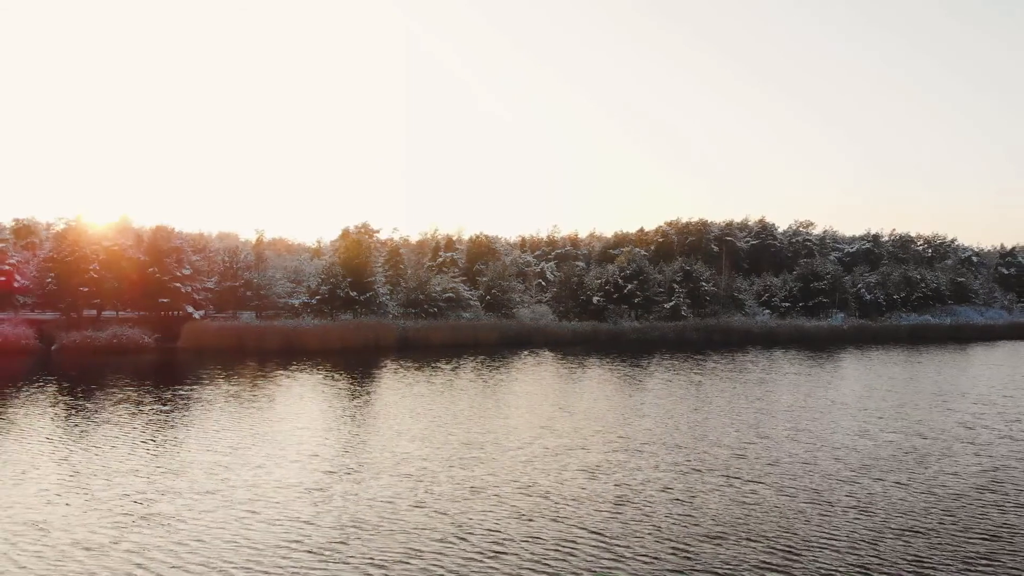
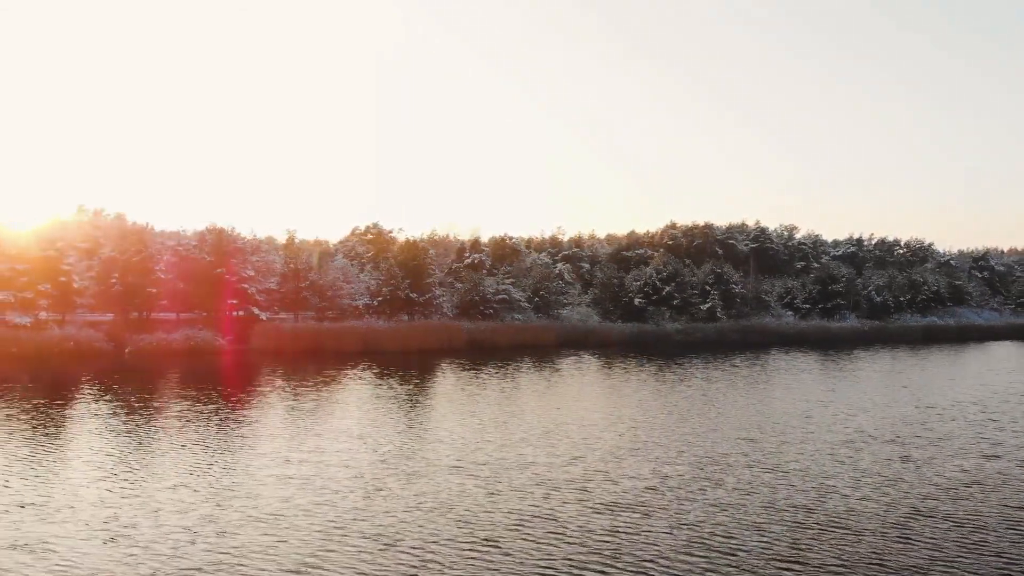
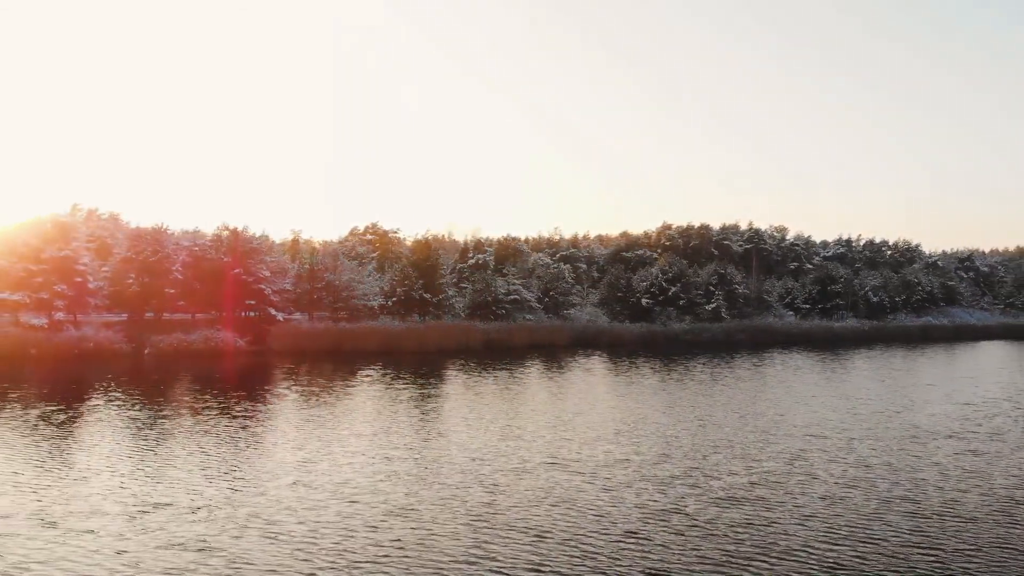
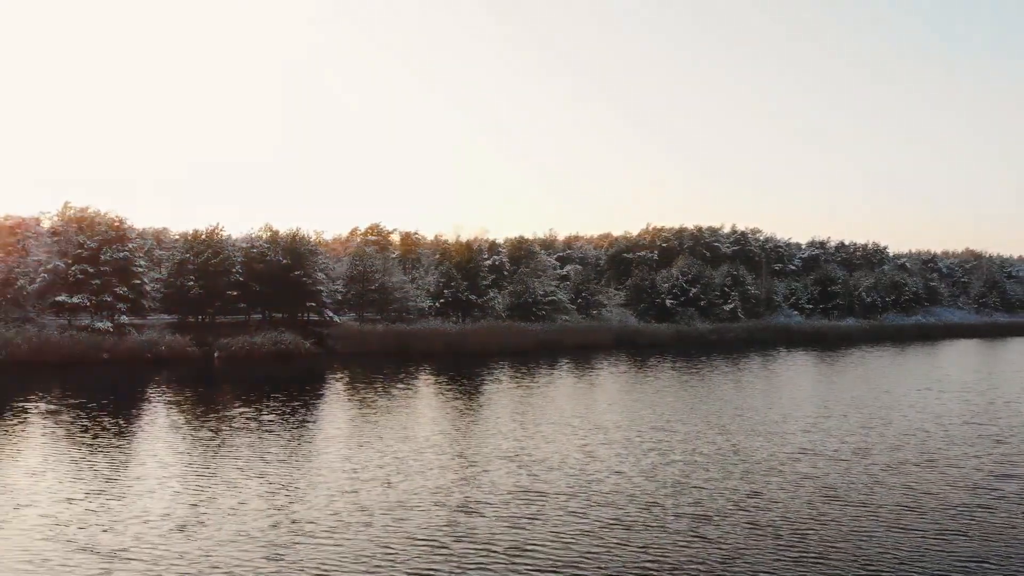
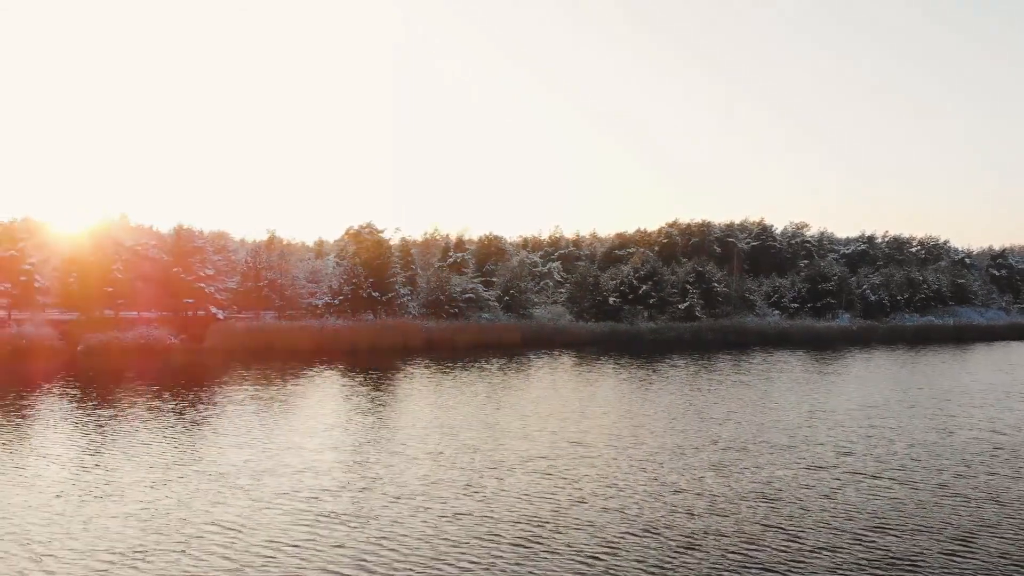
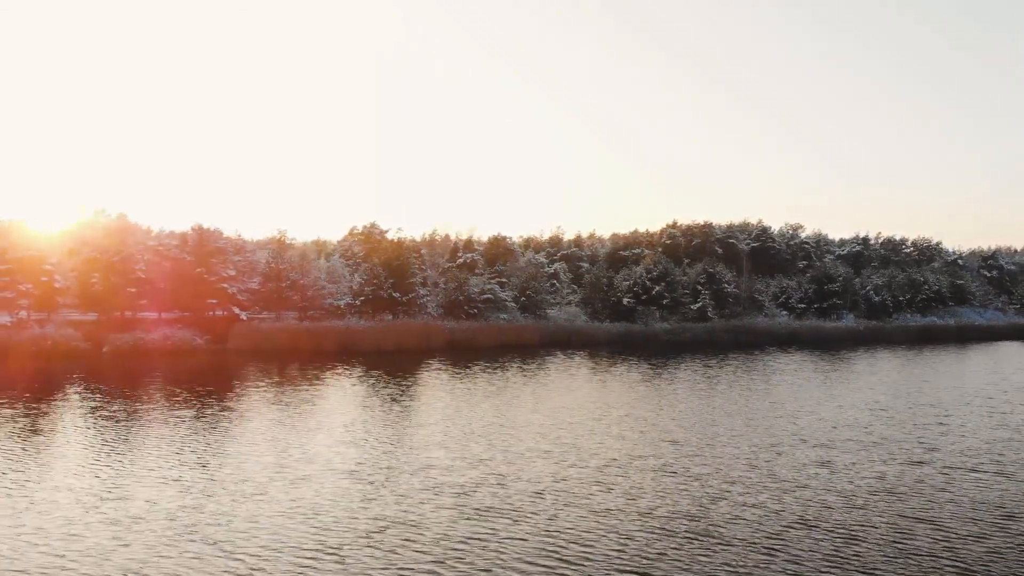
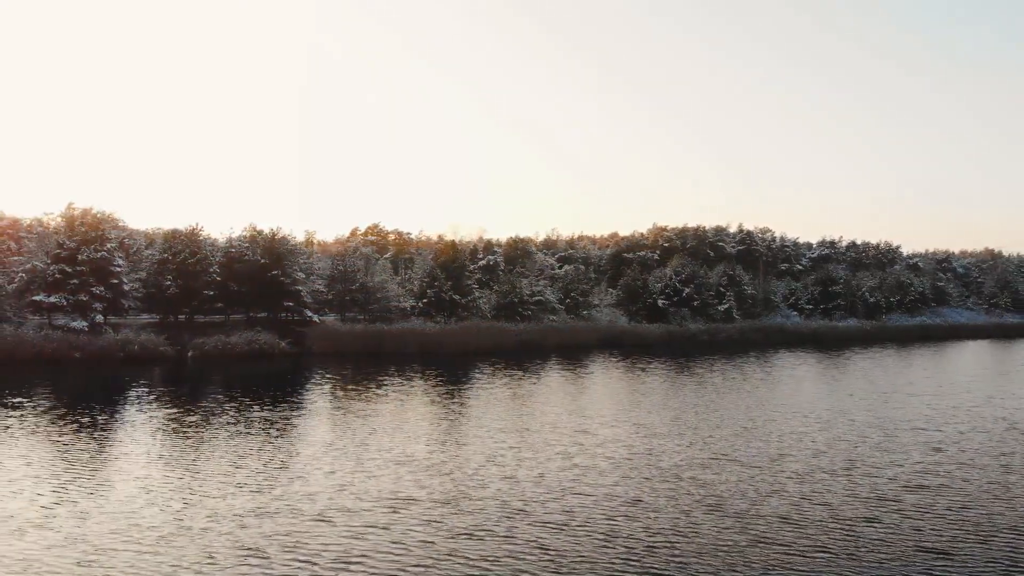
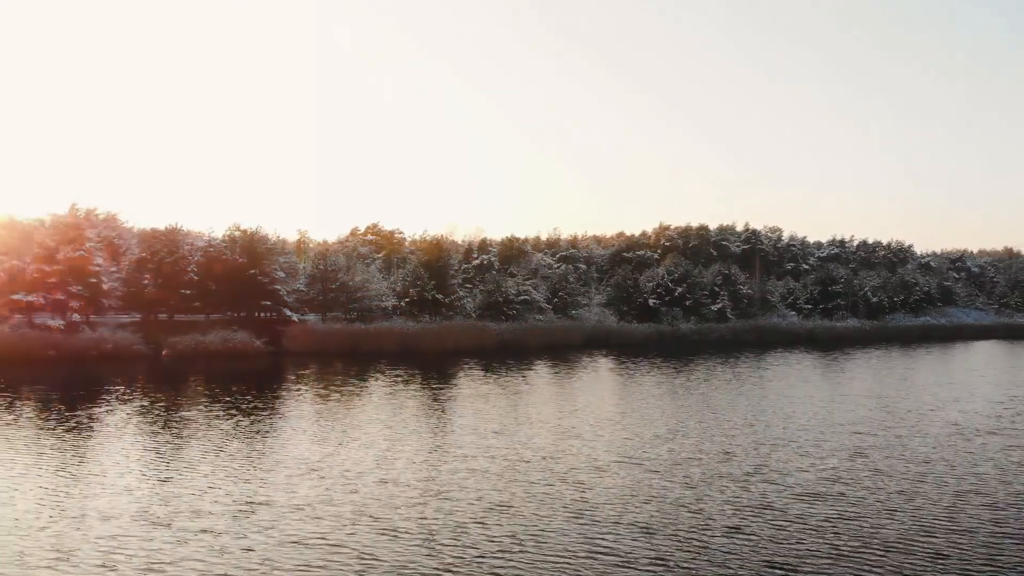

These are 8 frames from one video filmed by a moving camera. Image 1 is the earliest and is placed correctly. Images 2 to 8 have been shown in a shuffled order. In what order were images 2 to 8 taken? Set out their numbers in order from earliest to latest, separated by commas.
5, 6, 2, 3, 8, 7, 4
